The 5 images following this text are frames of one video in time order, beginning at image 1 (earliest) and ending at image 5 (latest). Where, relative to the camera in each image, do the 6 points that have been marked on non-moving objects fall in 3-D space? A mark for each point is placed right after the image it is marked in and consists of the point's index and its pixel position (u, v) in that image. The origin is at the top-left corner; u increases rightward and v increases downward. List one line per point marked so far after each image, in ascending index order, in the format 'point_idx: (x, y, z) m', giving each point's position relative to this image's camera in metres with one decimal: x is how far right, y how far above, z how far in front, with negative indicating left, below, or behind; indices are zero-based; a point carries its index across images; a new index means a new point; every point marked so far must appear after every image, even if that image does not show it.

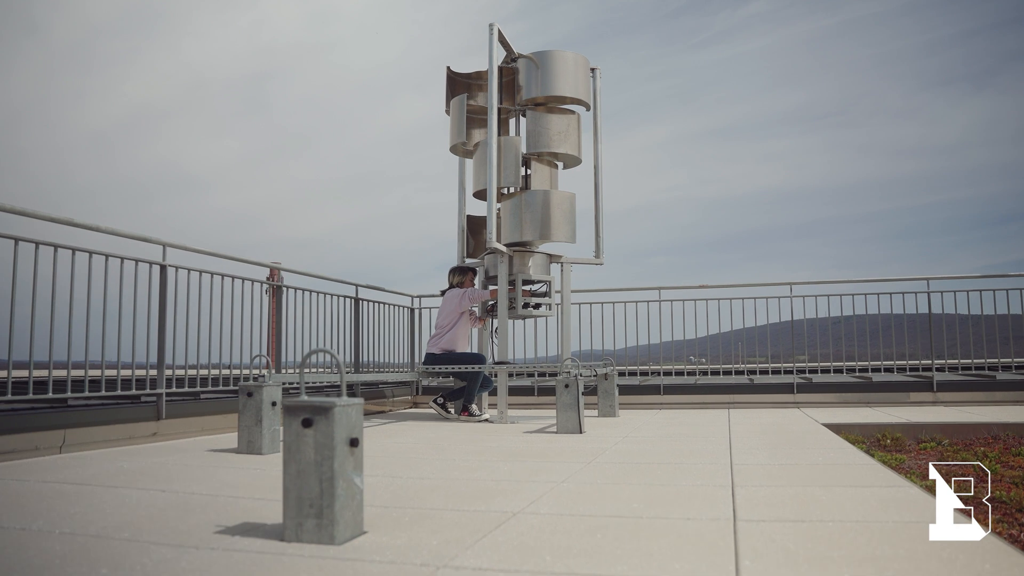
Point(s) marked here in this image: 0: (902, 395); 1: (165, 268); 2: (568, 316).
0: (+4.6, -1.3, +8.9) m
1: (-2.5, +0.2, +5.3) m
2: (+0.6, -0.3, +8.1) m
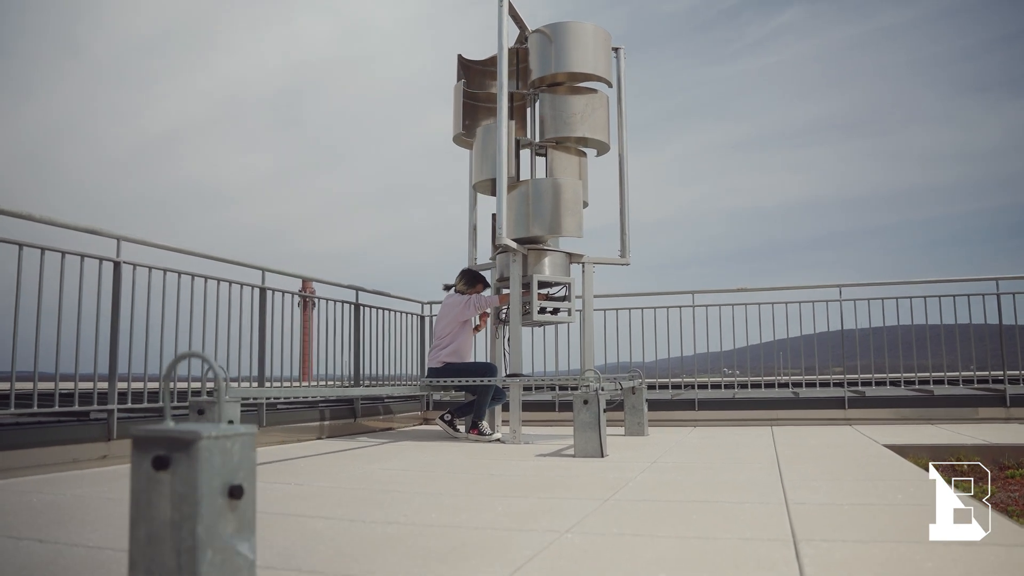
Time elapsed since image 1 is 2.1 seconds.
0: (+4.8, -1.3, +7.9) m
1: (-2.5, +0.1, +4.7) m
2: (+0.8, -0.3, +7.3) m
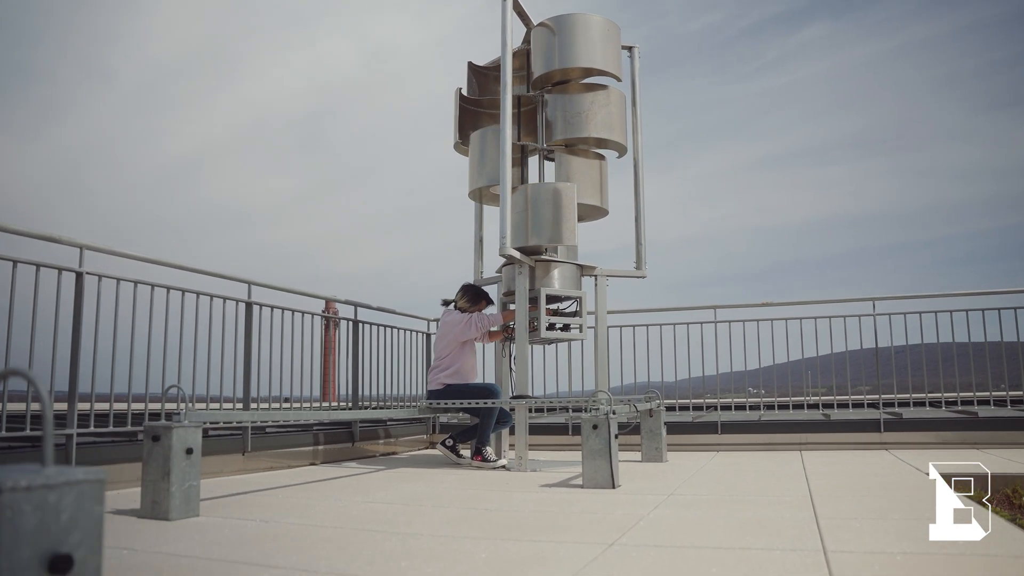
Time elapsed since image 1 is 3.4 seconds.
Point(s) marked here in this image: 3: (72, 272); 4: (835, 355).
0: (+4.9, -1.4, +7.3) m
1: (-2.5, +0.1, +4.3) m
2: (+0.8, -0.5, +6.8) m
3: (-2.5, +0.1, +4.3) m
4: (+3.6, -0.7, +8.4) m
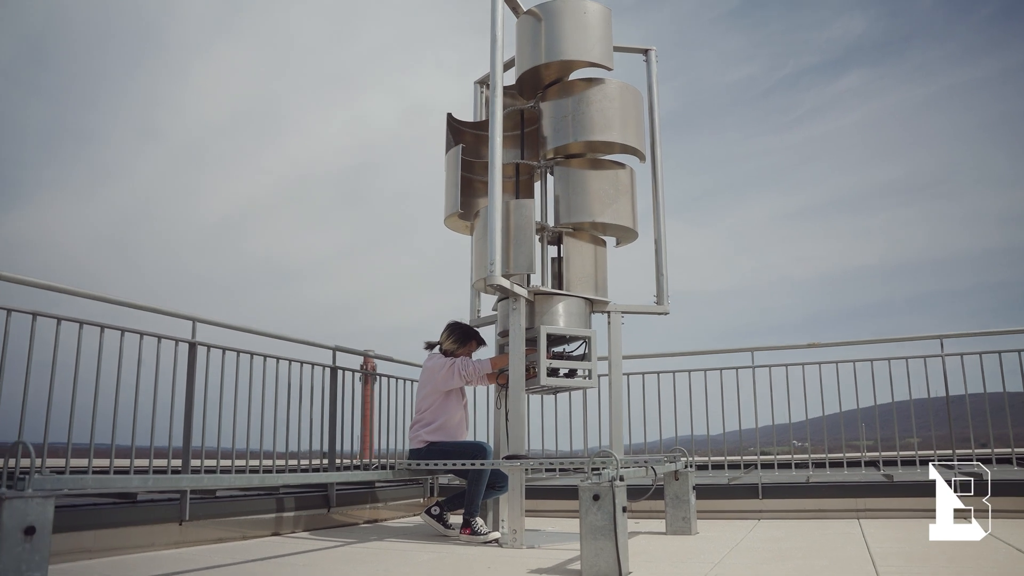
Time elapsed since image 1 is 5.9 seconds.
0: (+5.0, -1.7, +6.0) m
1: (-2.6, -0.1, +3.5) m
2: (+0.8, -0.8, +5.8) m
3: (-2.7, -0.1, +3.6) m
4: (+3.7, -1.1, +7.2) m
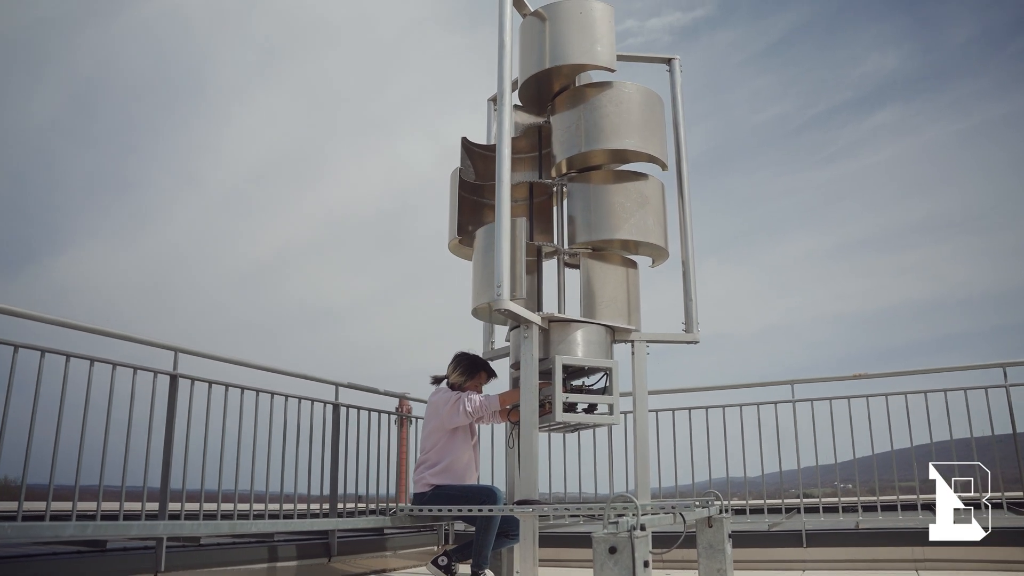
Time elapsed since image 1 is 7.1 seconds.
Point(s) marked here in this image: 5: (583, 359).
0: (+5.1, -1.9, +5.3) m
1: (-2.6, -0.2, +3.2) m
2: (+0.9, -1.0, +5.3) m
3: (-2.6, -0.2, +3.3) m
4: (+3.9, -1.4, +6.6) m
5: (+0.4, -0.4, +4.7) m
